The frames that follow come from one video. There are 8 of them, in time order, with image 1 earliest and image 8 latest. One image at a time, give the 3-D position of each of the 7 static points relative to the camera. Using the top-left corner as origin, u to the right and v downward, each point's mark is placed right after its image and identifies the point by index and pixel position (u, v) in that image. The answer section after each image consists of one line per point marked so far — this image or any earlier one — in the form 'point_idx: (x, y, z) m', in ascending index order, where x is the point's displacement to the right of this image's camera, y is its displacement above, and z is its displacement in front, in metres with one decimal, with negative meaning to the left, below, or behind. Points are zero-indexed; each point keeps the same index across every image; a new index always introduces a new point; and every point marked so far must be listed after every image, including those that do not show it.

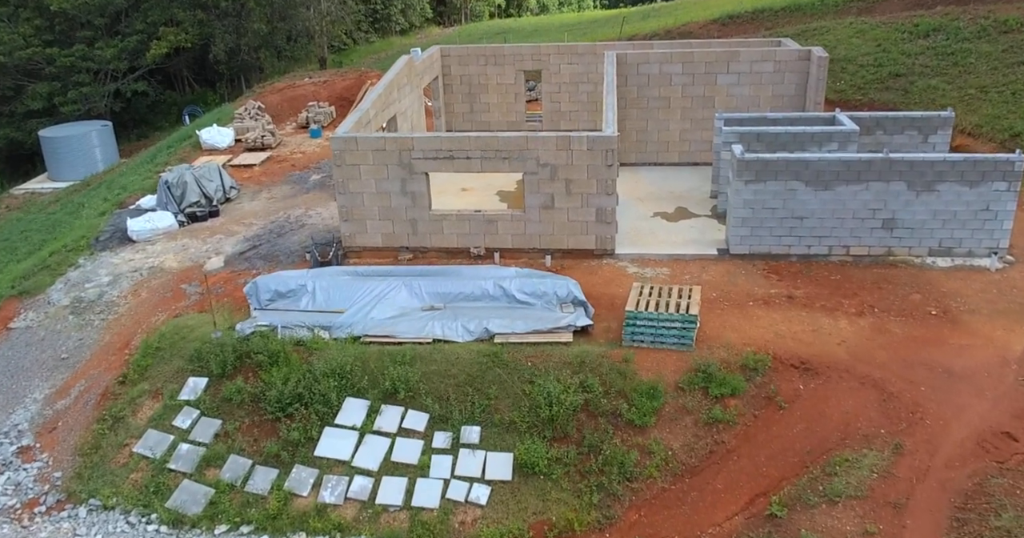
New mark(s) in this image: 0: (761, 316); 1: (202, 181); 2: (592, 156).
0: (+3.1, -0.6, +9.1) m
1: (-5.7, +1.6, +13.6) m
2: (+1.1, +1.6, +10.2) m
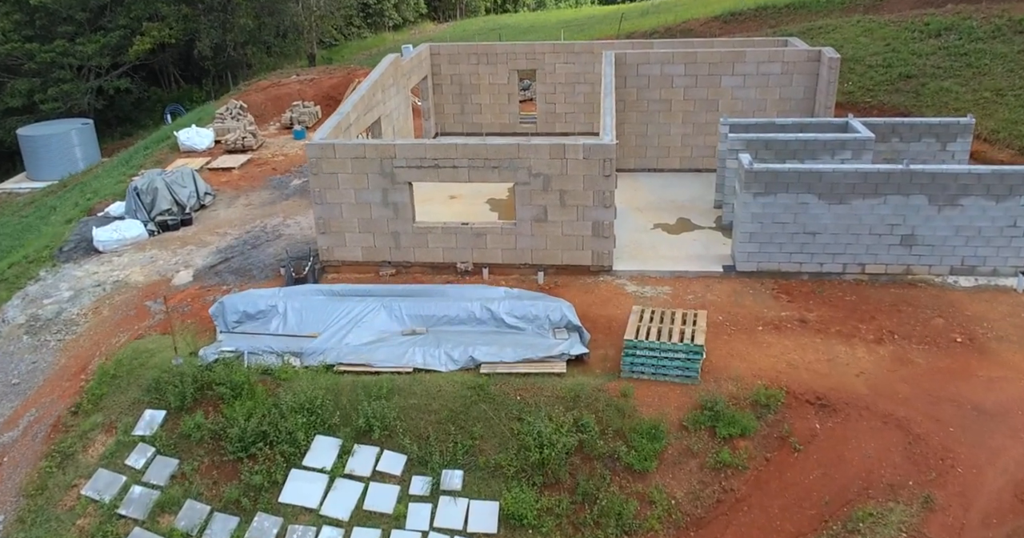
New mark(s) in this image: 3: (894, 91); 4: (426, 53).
0: (+2.9, -0.8, +8.4) m
1: (-5.8, +1.4, +12.8) m
2: (+1.0, +1.3, +9.4) m
3: (+8.4, +3.9, +16.4) m
4: (-1.8, +4.5, +15.5) m
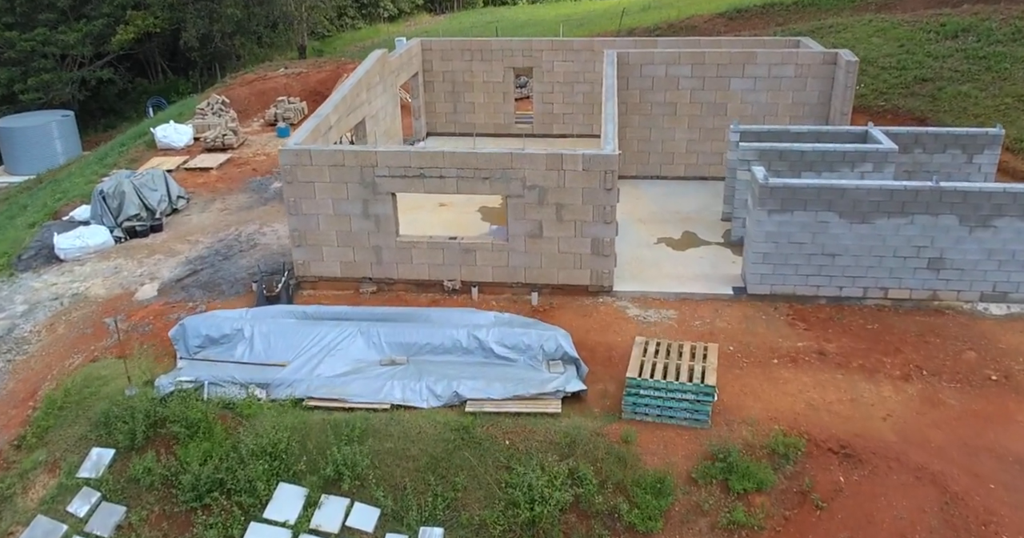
0: (+2.8, -1.1, +7.6) m
1: (-5.9, +1.3, +11.9) m
2: (+0.9, +1.1, +8.6) m
3: (+8.3, +3.7, +15.6) m
4: (-1.9, +4.4, +14.6) m
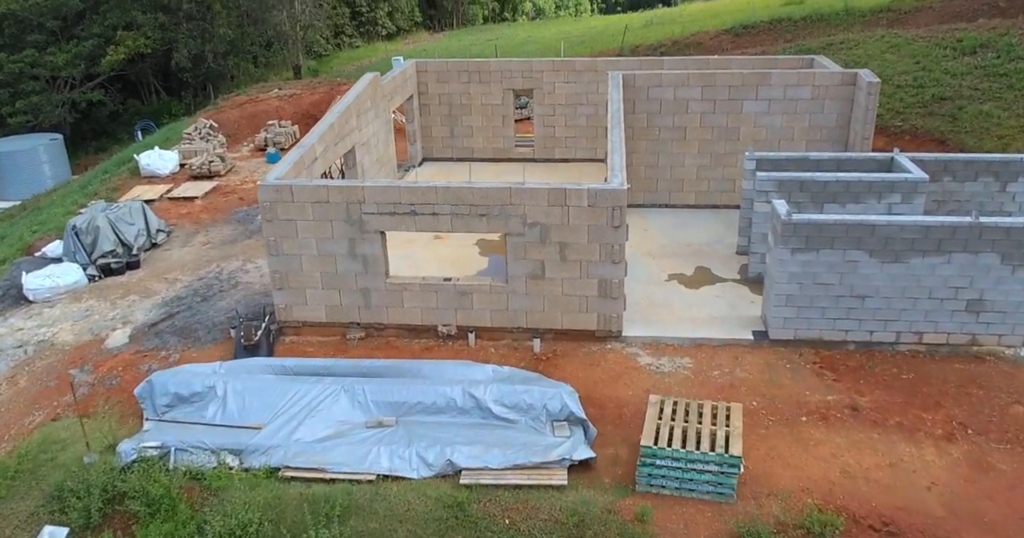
0: (+2.8, -1.6, +6.8) m
1: (-5.9, +0.7, +11.2) m
2: (+0.9, +0.6, +7.9) m
3: (+8.3, +3.1, +14.9) m
4: (-1.9, +3.7, +13.9) m
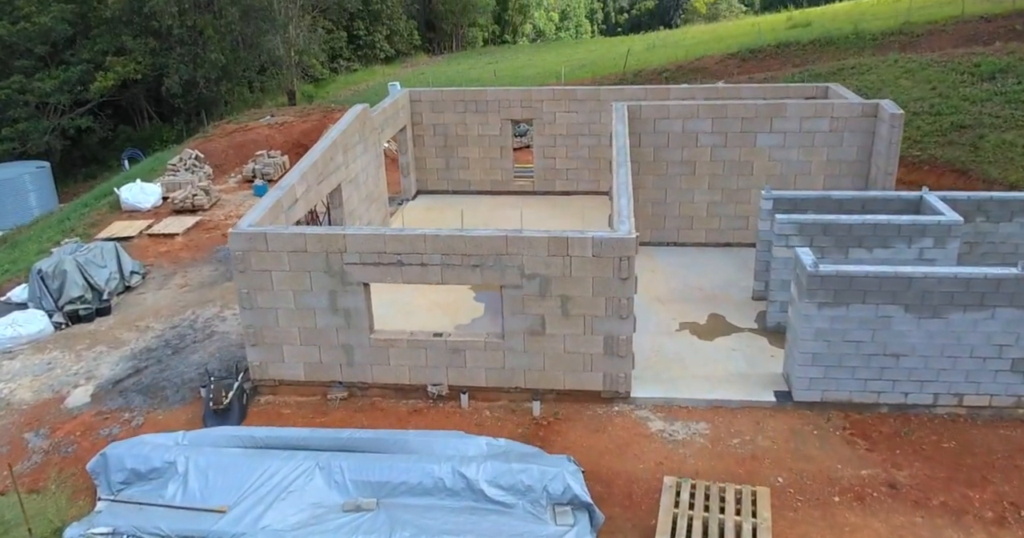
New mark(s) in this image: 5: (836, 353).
0: (+2.8, -2.1, +6.0) m
1: (-5.9, 0.0, +10.5) m
2: (+0.8, 0.0, +7.1) m
3: (+8.3, +2.4, +14.2) m
4: (-1.9, +3.0, +13.3) m
5: (+3.2, -0.8, +7.3) m
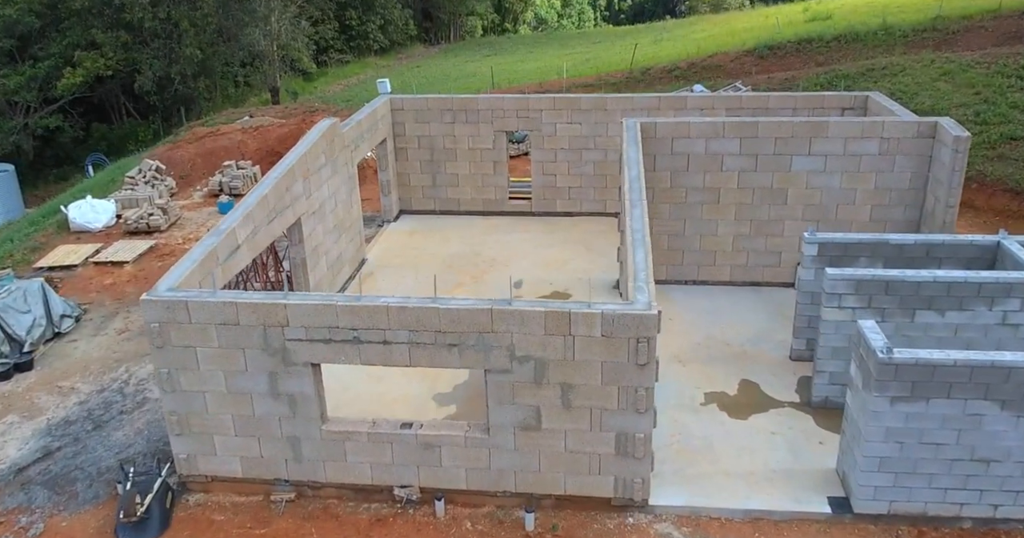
0: (+2.7, -2.7, +4.5) m
1: (-6.0, -0.5, +8.9) m
2: (+0.7, -0.6, +5.6) m
3: (+8.2, +1.9, +12.6) m
4: (-2.0, +2.5, +11.7) m
5: (+3.1, -1.4, +5.7) m
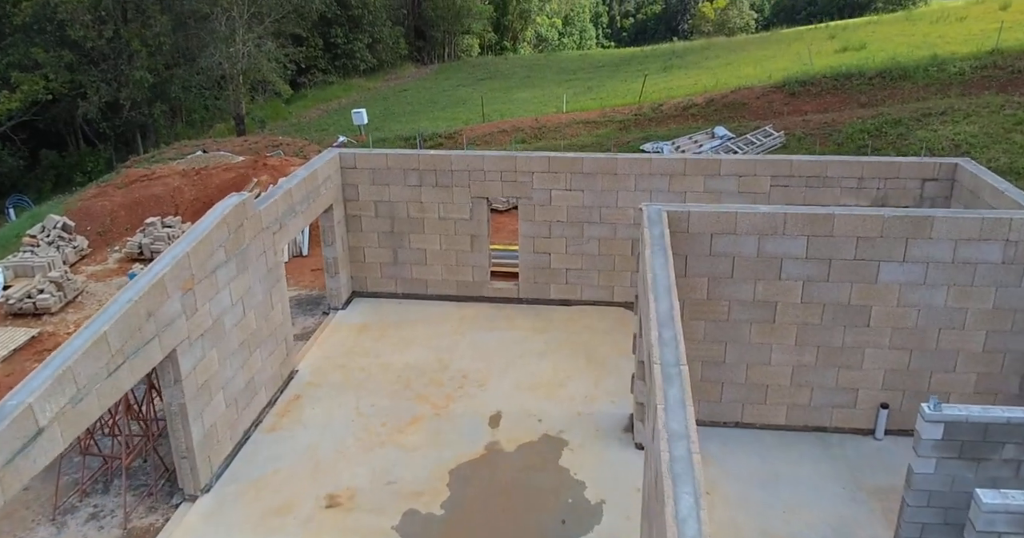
0: (+2.4, -3.9, +1.8) m
1: (-6.3, -1.7, +6.3) m
2: (+0.5, -1.8, +2.9) m
3: (+8.0, +0.5, +10.0) m
4: (-2.2, +1.2, +9.1) m
5: (+2.8, -2.7, +3.1) m
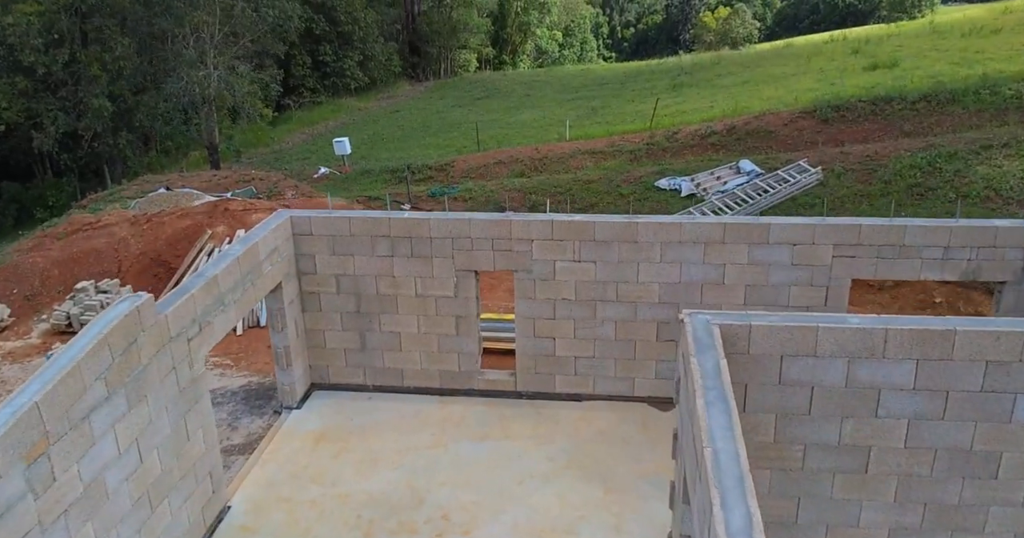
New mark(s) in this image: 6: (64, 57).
0: (+2.4, -4.7, 0.0) m
1: (-6.3, -2.6, +4.5) m
2: (+0.4, -2.6, +1.1) m
3: (+7.9, -0.4, +8.2) m
4: (-2.3, +0.3, +7.3) m
5: (+2.8, -3.5, +1.2) m
6: (-10.4, +4.9, +17.3) m
